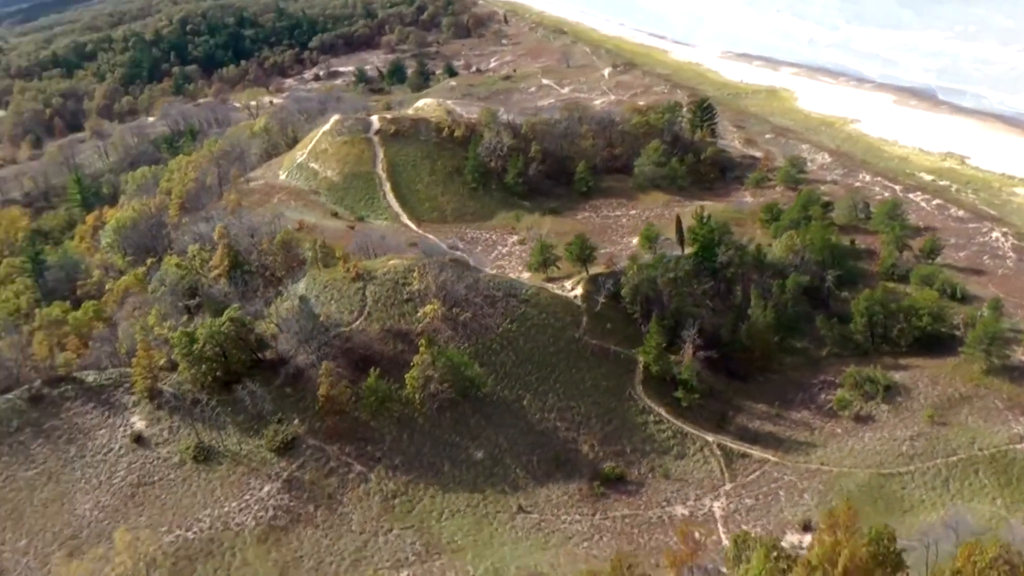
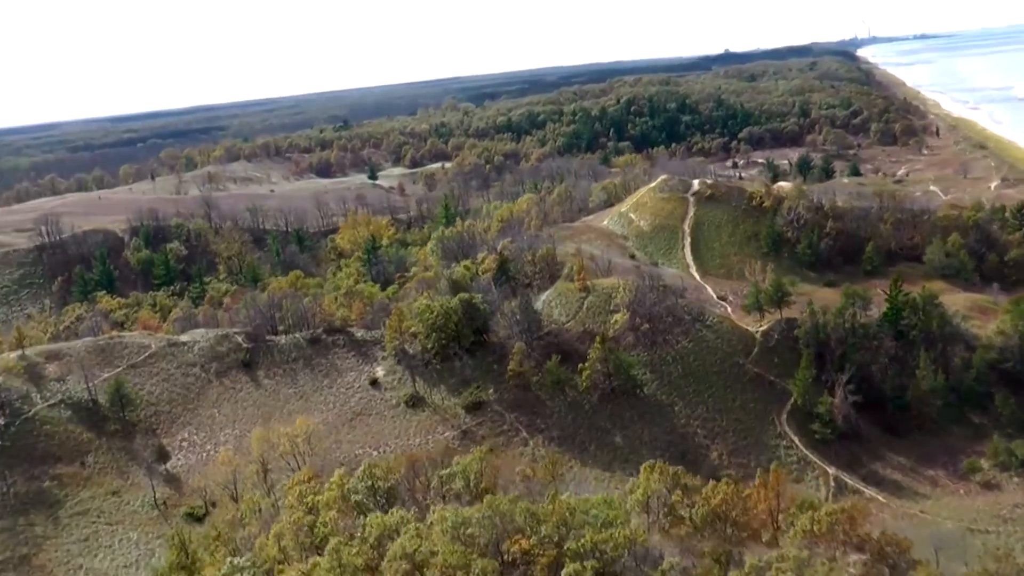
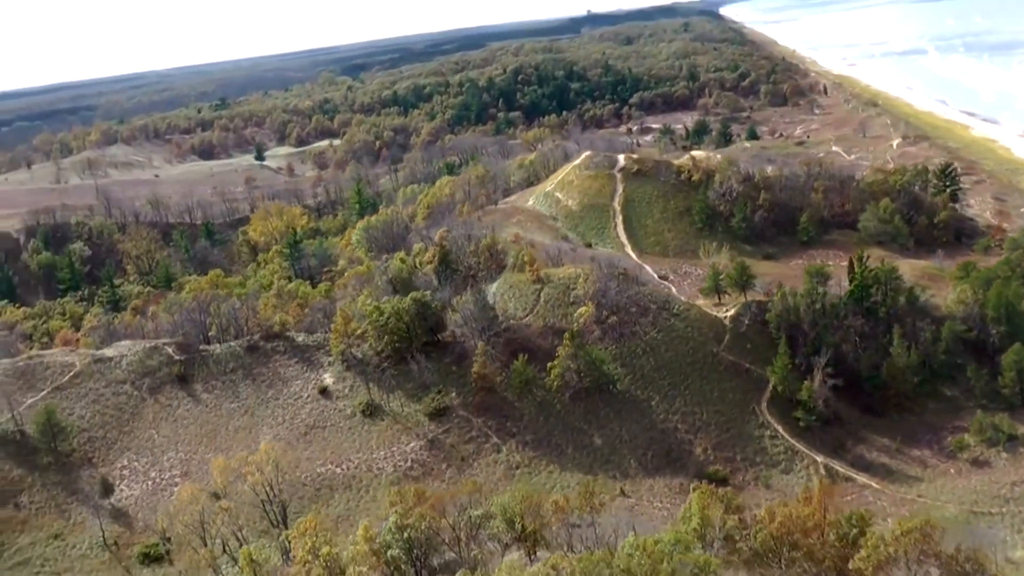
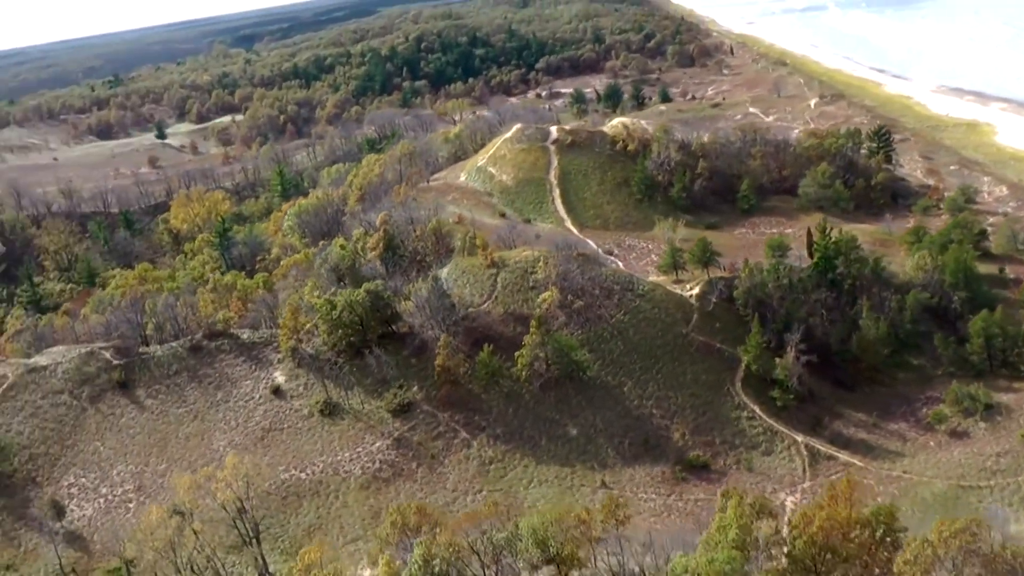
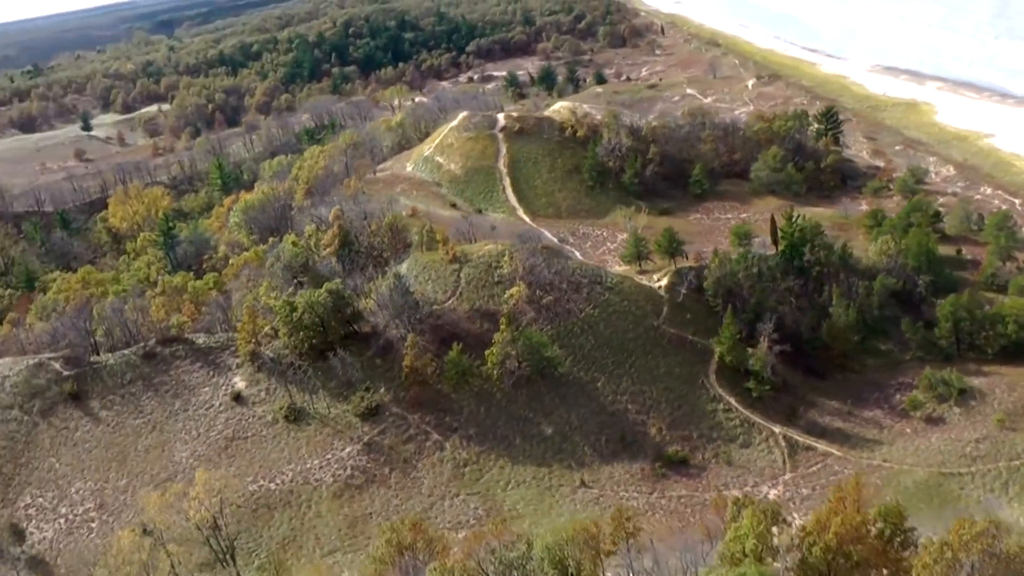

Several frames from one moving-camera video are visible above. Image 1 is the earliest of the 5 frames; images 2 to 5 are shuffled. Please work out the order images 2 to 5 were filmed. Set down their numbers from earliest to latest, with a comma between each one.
5, 4, 3, 2
